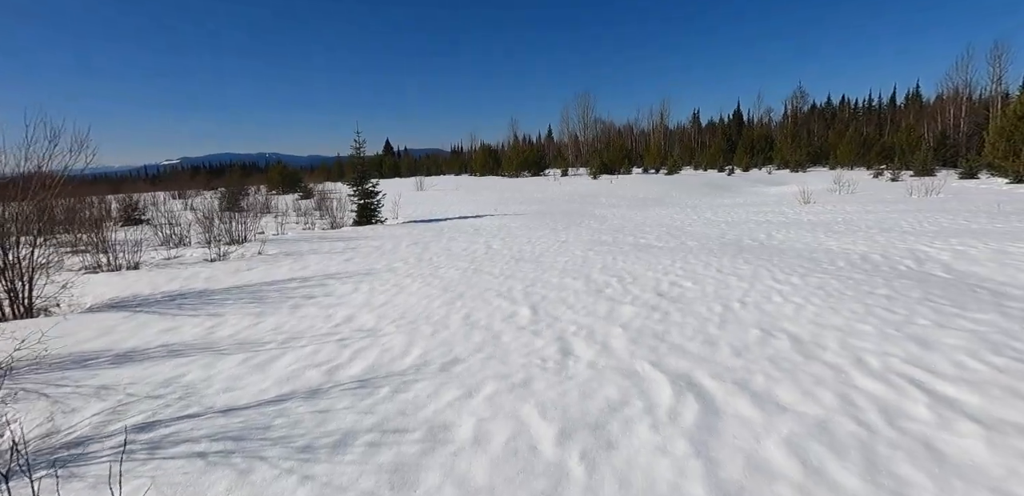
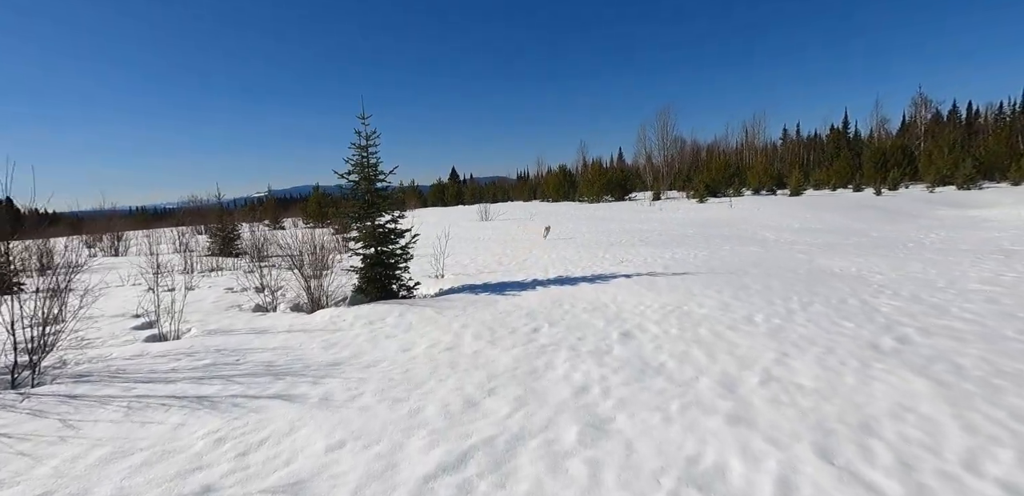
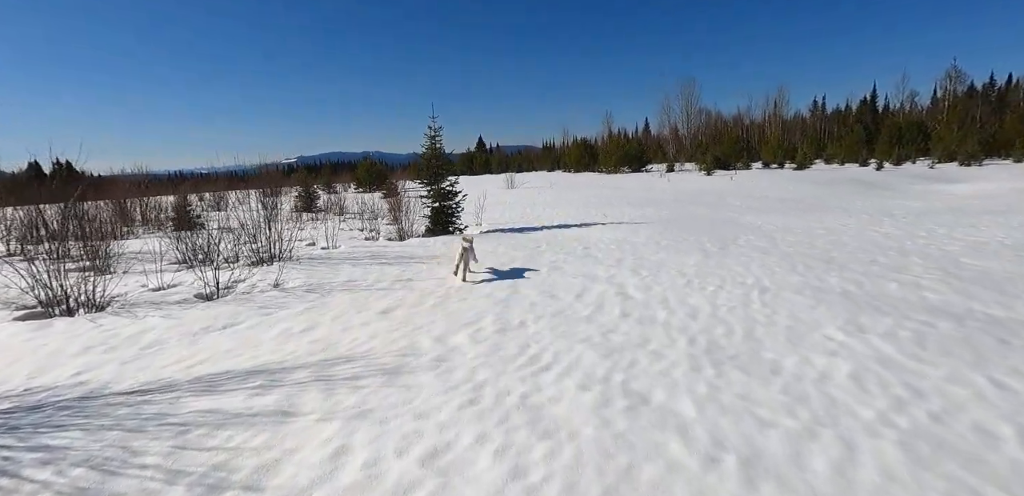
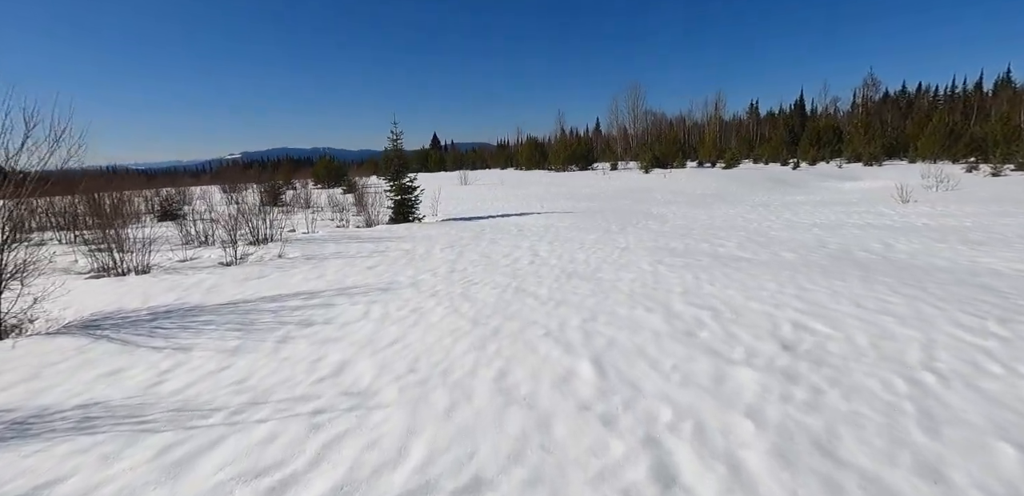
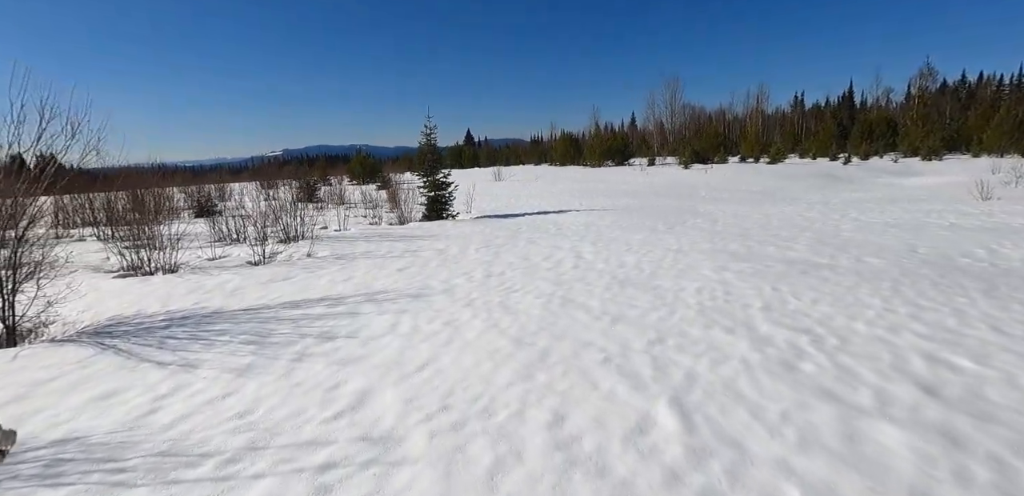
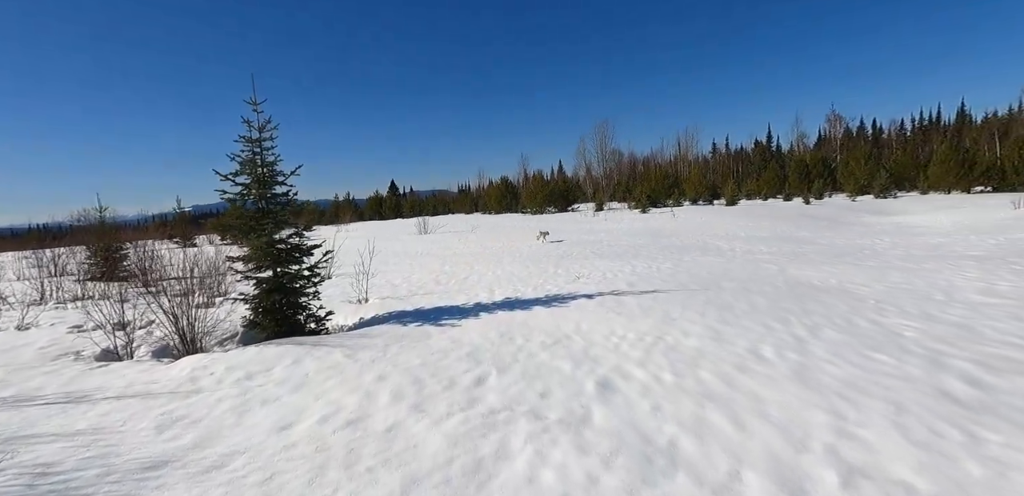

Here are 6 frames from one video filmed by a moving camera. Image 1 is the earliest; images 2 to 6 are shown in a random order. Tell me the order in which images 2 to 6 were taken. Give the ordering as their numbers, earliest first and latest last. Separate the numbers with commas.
4, 5, 3, 2, 6
